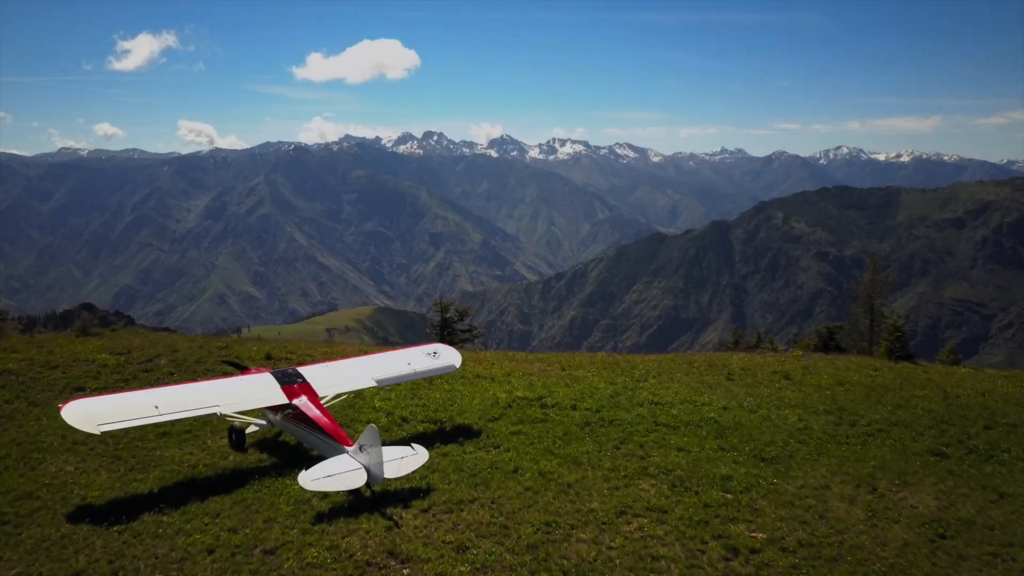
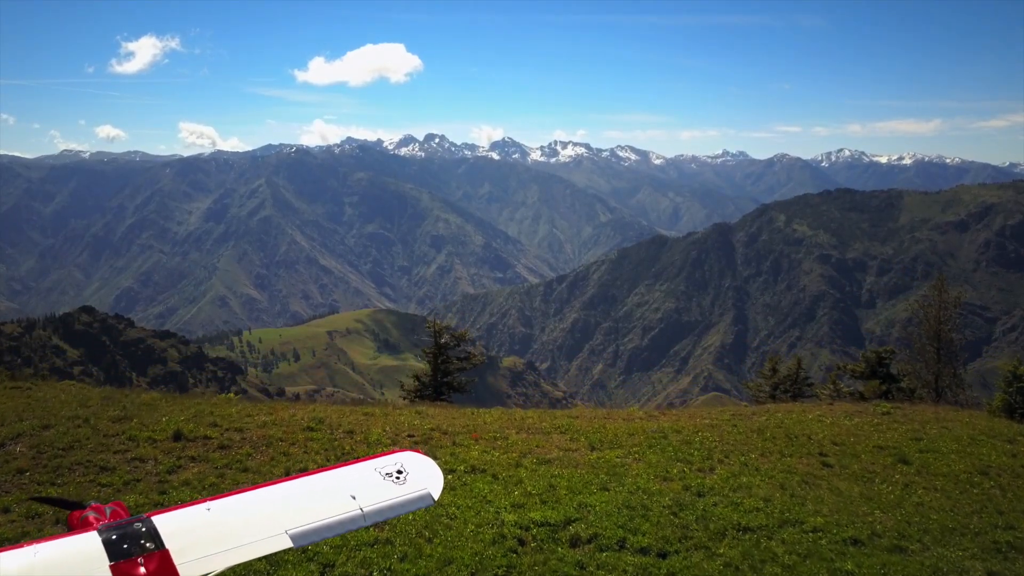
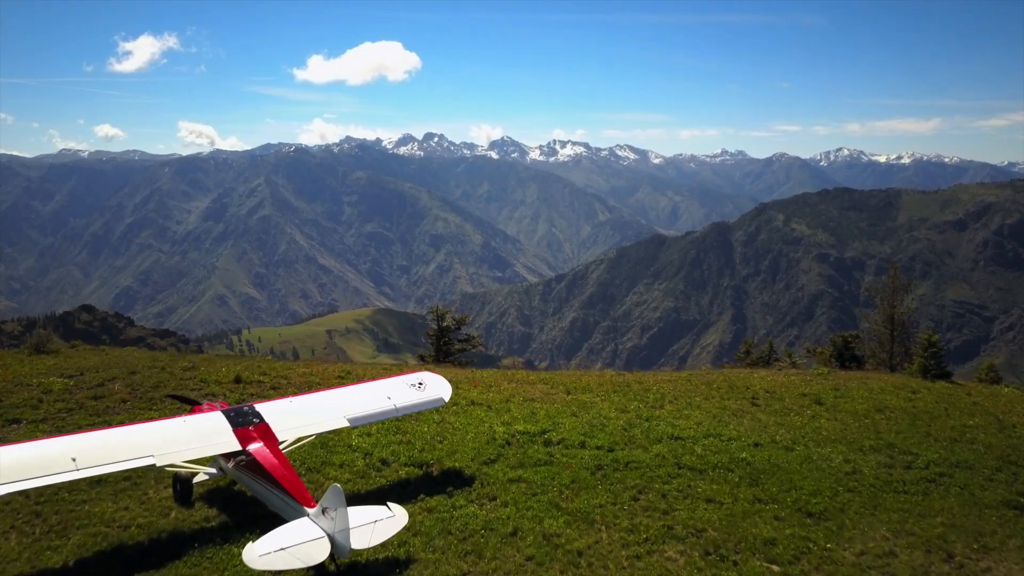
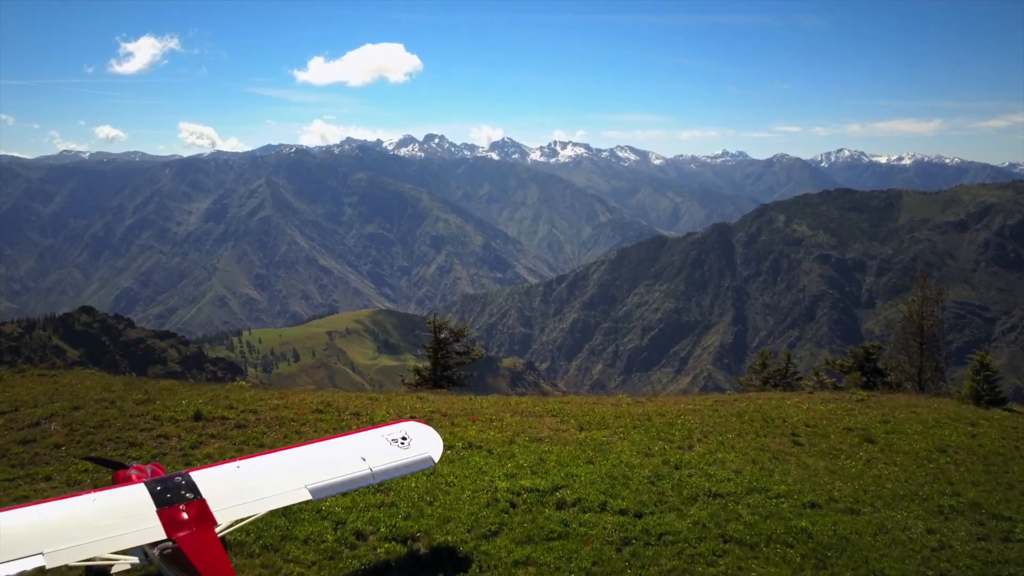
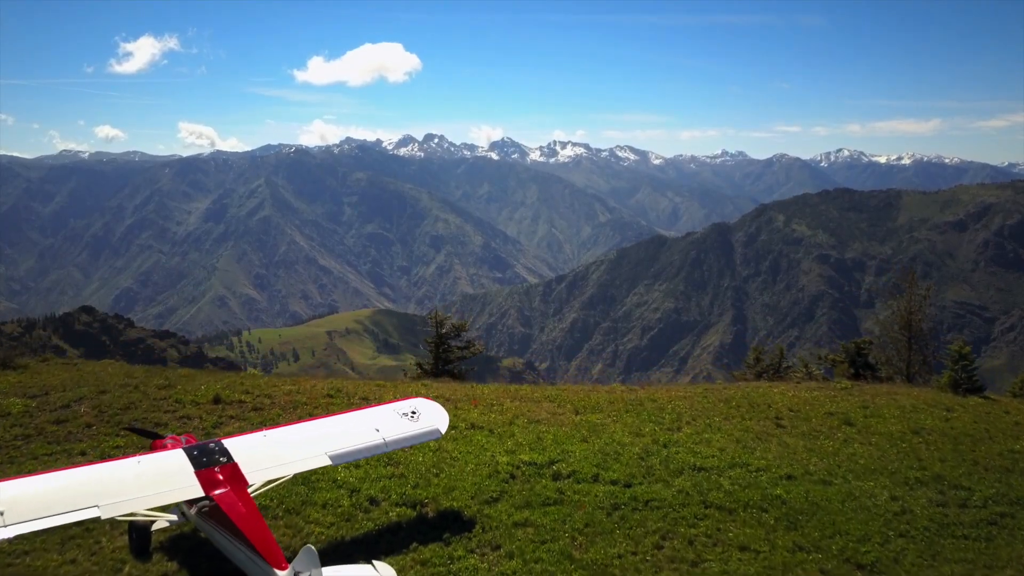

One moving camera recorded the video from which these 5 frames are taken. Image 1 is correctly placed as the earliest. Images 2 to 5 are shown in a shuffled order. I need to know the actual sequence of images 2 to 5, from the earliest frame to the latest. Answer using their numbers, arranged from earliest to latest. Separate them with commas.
3, 5, 4, 2
